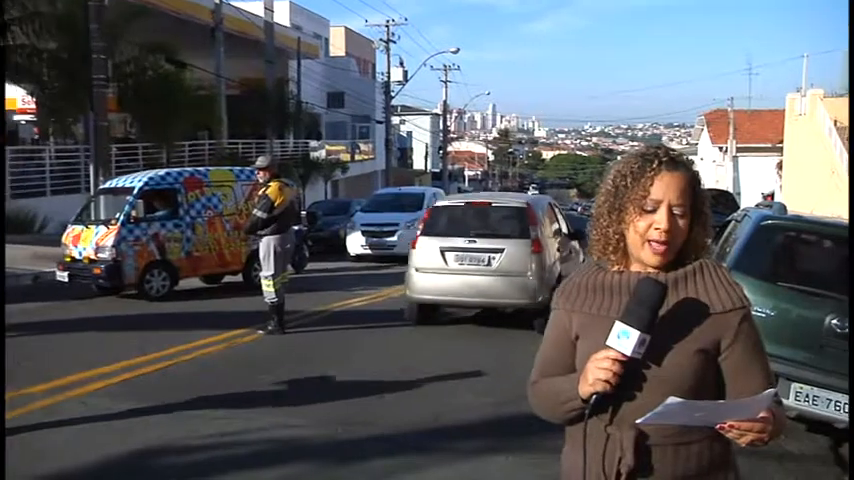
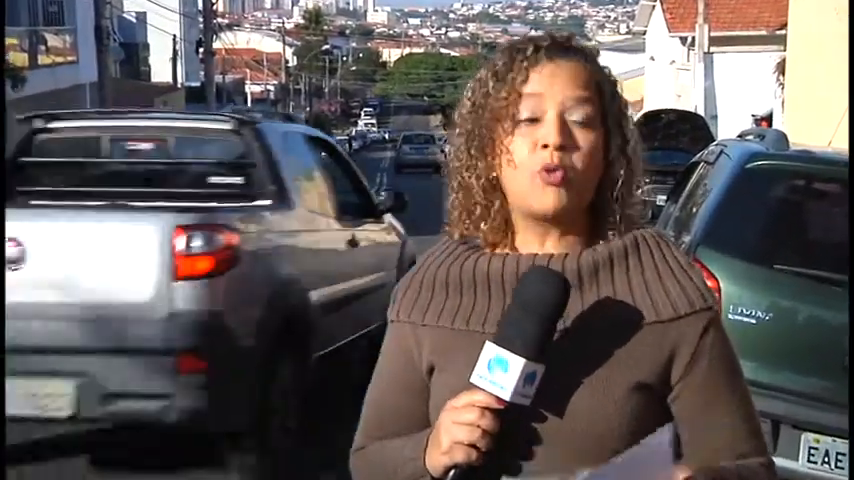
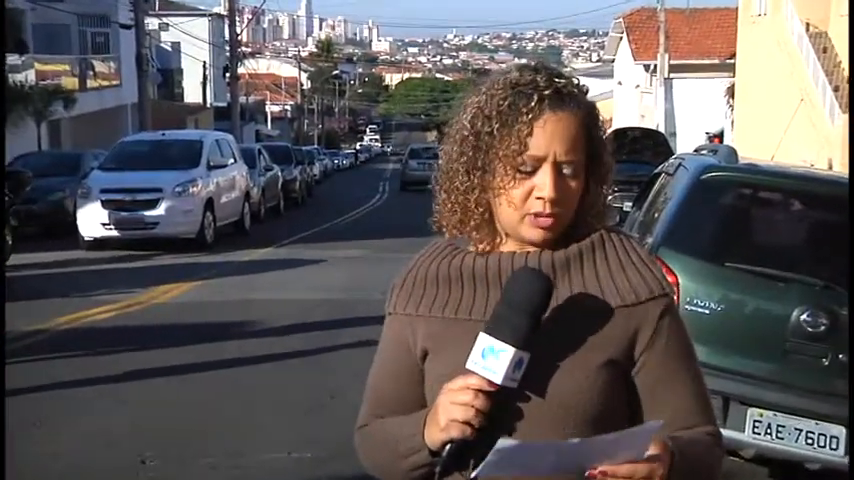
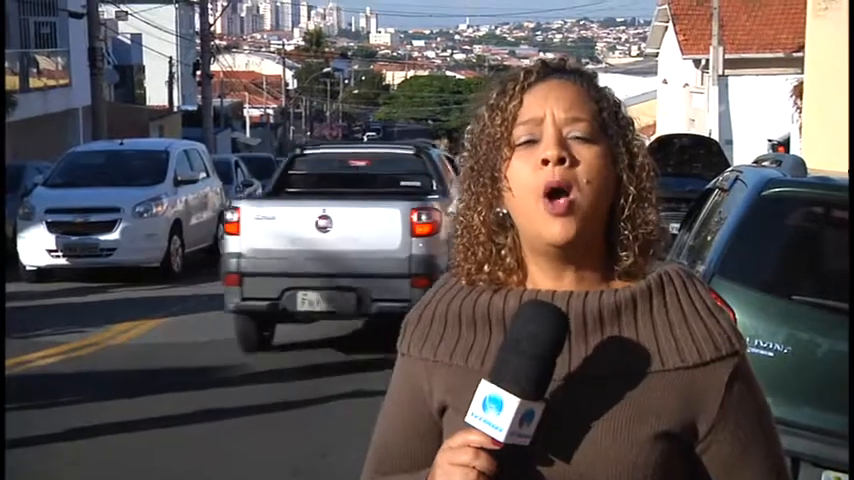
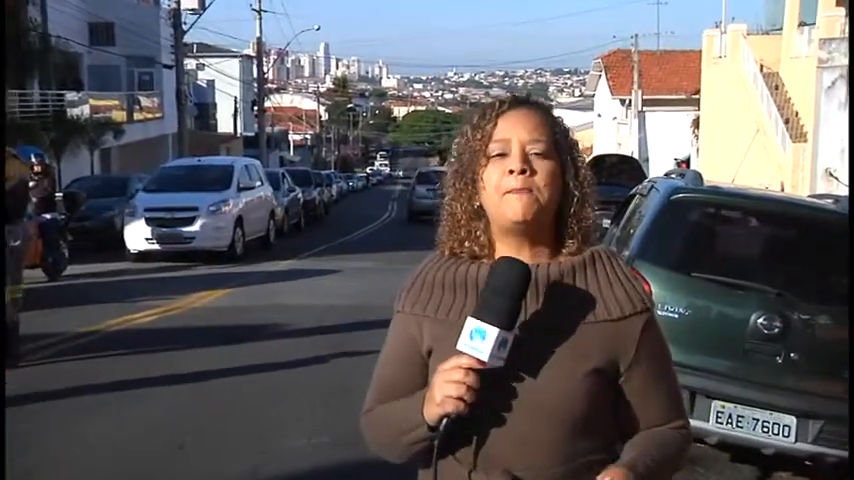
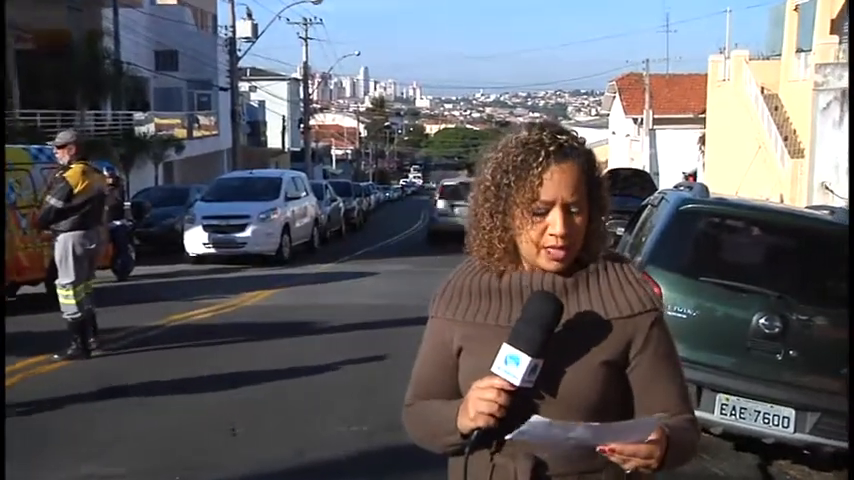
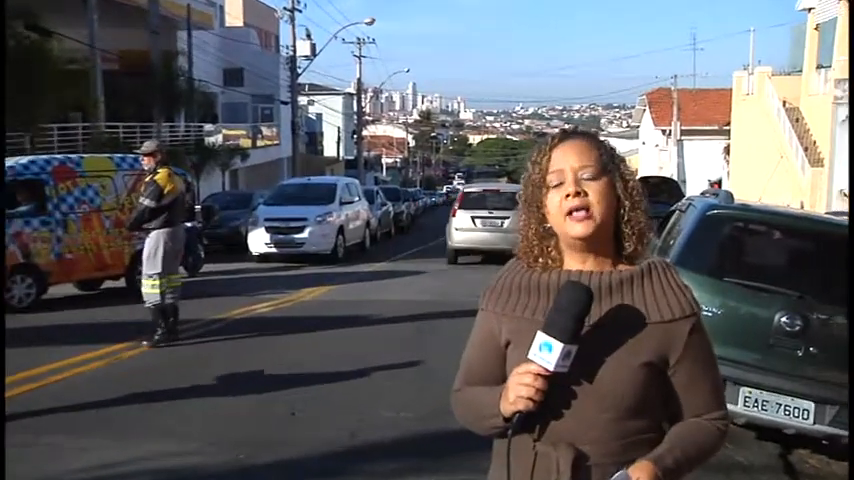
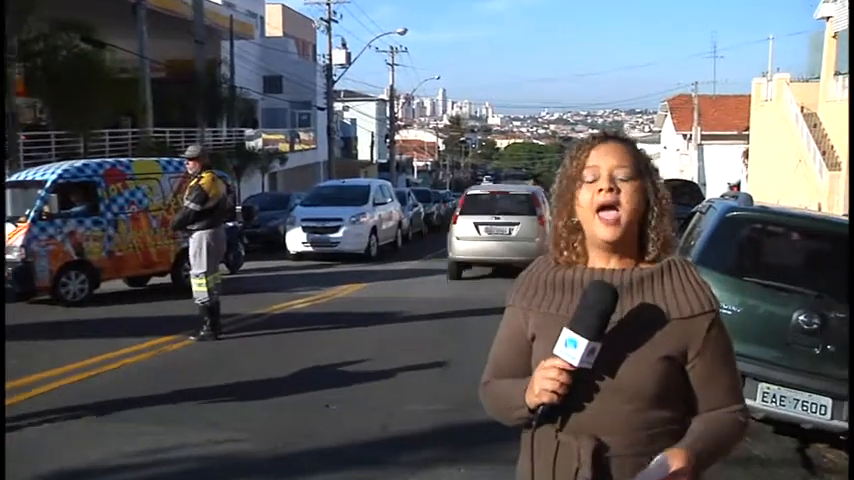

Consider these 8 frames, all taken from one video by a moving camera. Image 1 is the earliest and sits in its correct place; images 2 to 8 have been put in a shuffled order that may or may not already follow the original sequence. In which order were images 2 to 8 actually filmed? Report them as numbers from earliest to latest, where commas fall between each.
8, 7, 6, 5, 3, 2, 4
